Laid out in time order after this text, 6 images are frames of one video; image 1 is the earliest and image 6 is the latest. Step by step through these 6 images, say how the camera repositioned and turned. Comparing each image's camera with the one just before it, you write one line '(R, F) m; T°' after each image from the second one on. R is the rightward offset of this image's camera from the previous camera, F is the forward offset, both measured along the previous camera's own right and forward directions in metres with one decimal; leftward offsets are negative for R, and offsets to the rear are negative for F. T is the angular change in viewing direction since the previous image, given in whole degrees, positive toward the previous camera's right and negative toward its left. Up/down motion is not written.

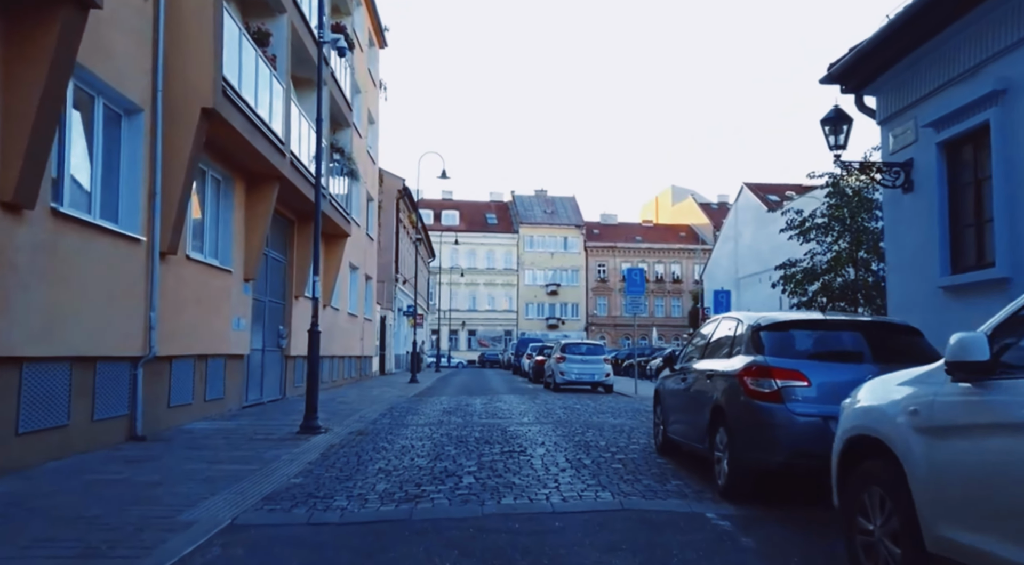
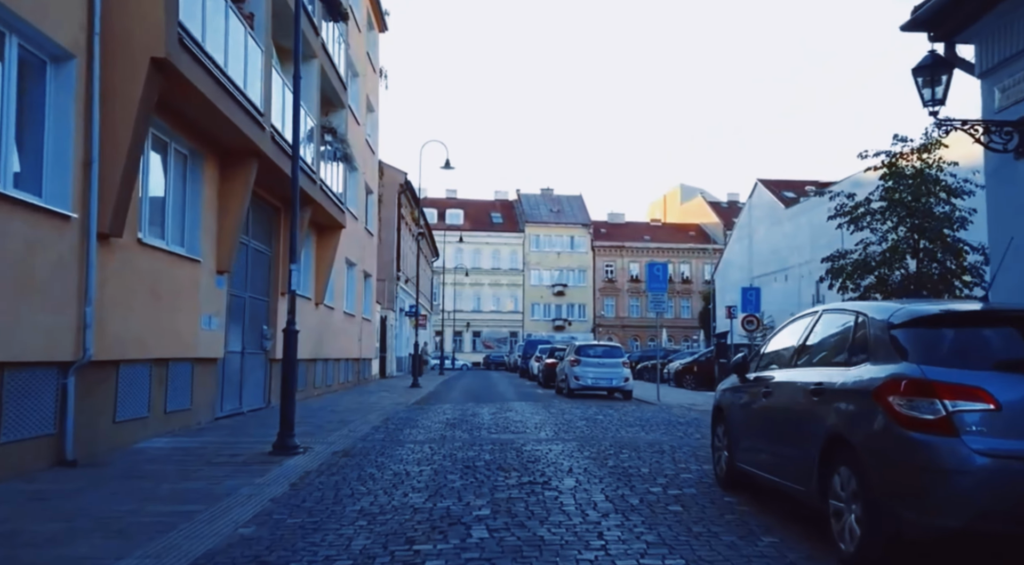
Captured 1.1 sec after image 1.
(-0.2, +2.3) m; 0°
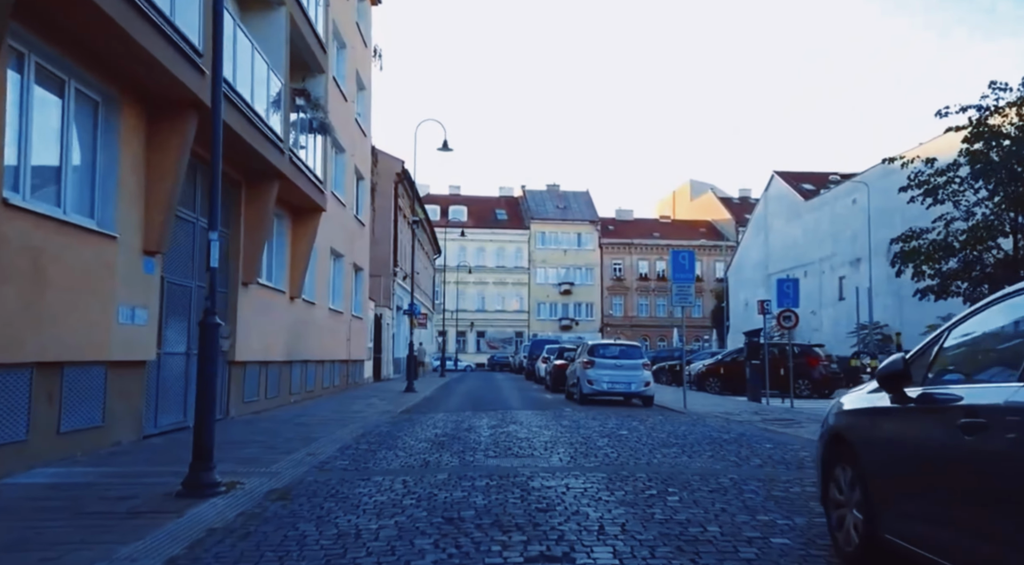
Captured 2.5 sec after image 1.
(0.0, +3.1) m; 0°
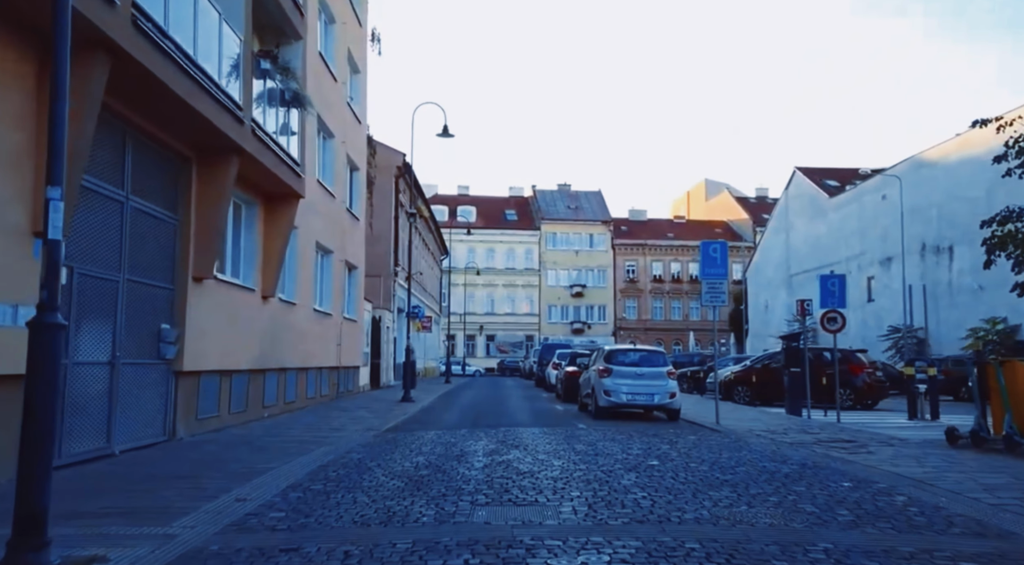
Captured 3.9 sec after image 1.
(+0.1, +2.8) m; -1°
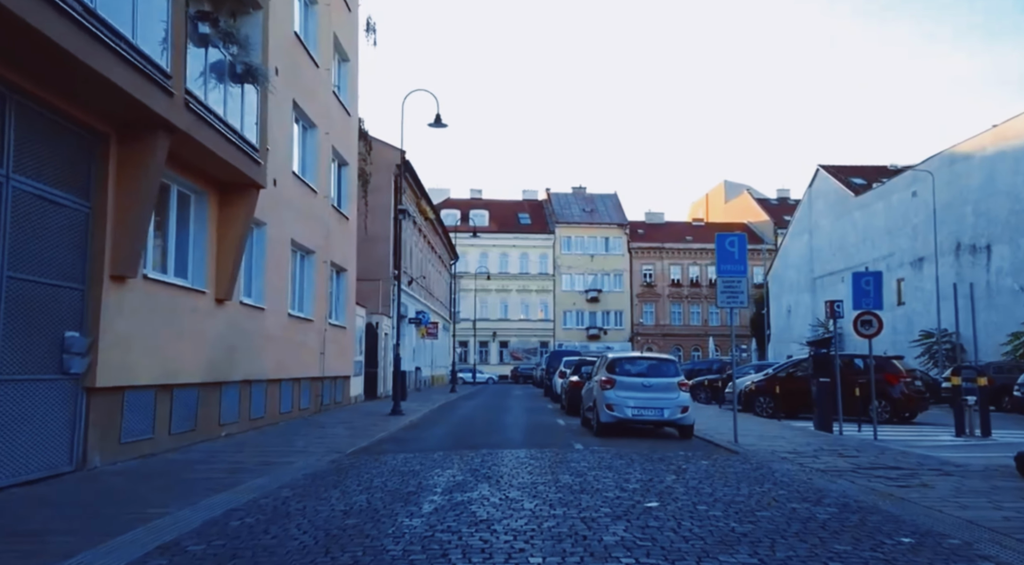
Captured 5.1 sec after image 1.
(+0.6, +2.2) m; -1°
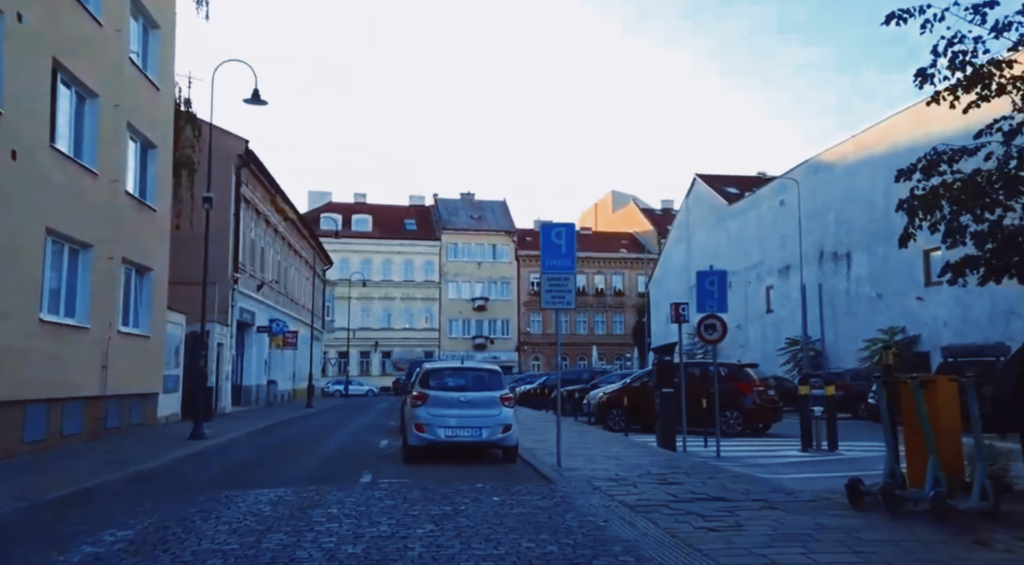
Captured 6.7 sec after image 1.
(+2.0, +2.5) m; +7°
